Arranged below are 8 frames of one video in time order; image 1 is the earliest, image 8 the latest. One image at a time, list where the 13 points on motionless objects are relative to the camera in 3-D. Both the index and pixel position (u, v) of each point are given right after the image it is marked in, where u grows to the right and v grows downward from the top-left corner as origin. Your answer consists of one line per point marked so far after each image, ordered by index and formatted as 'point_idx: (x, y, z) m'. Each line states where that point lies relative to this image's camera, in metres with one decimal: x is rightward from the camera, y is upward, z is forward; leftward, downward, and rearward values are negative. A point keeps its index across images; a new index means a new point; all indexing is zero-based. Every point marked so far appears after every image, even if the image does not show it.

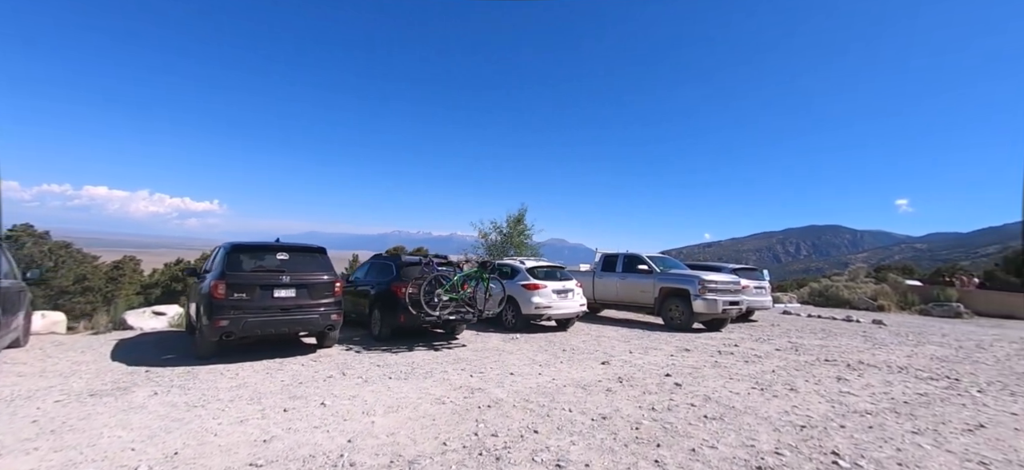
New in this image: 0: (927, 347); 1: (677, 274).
0: (+8.7, -2.4, +8.5) m
1: (+4.3, -1.0, +10.7) m
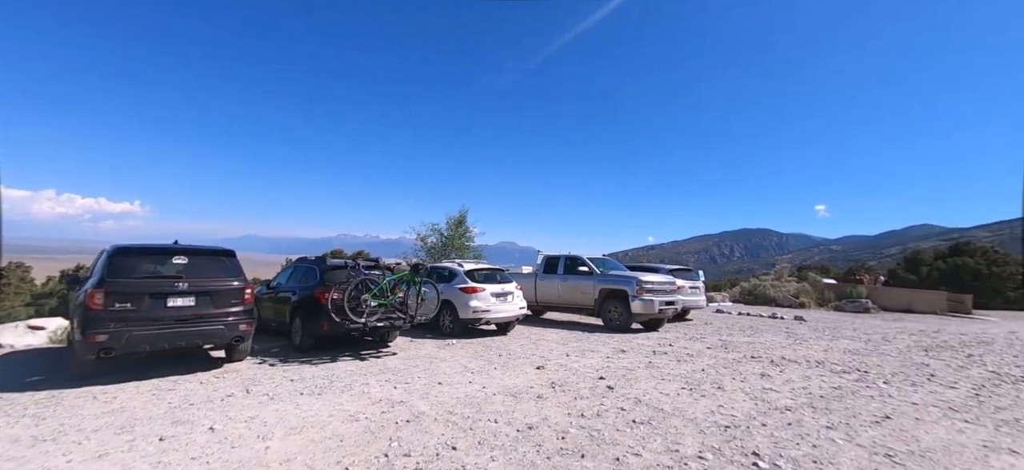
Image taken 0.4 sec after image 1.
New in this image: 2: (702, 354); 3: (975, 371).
0: (+7.3, -2.4, +9.0) m
1: (+2.7, -1.1, +10.8) m
2: (+3.6, -2.3, +7.6) m
3: (+7.3, -2.2, +6.4) m
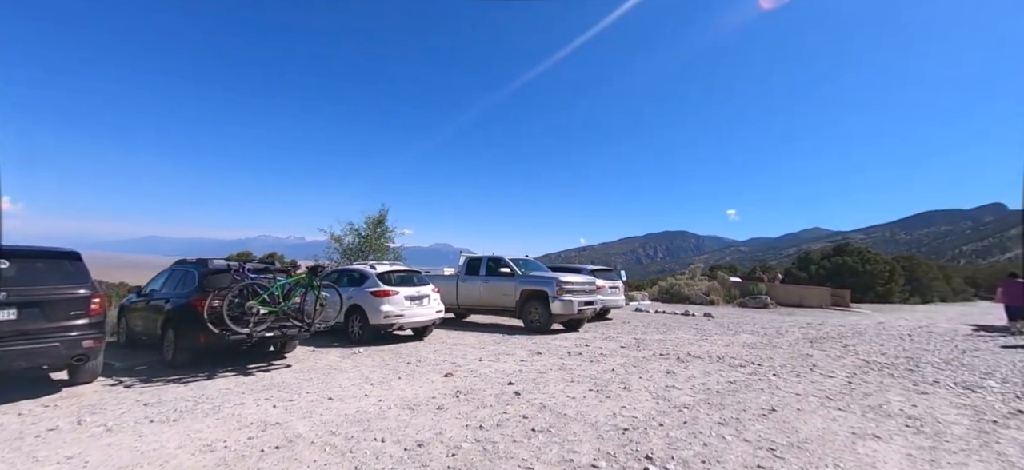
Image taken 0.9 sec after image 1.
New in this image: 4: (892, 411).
0: (+5.4, -2.4, +9.6) m
1: (+0.6, -1.1, +10.6) m
2: (+2.0, -2.3, +7.6) m
3: (+5.8, -2.2, +7.0) m
4: (+4.3, -2.0, +4.6) m
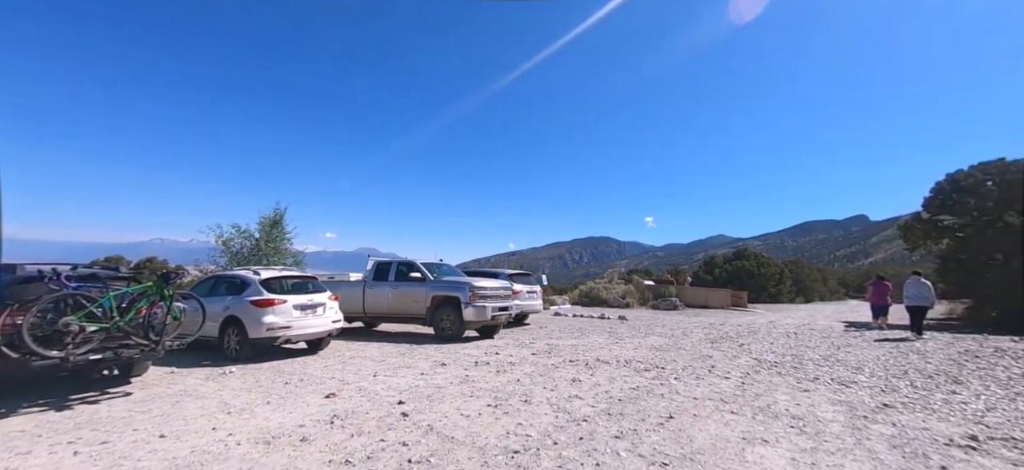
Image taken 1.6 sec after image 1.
0: (+3.3, -2.5, +9.7) m
1: (-1.6, -1.1, +10.0) m
2: (+0.2, -2.3, +7.2) m
3: (+4.2, -2.3, +7.2) m
4: (+3.0, -2.0, +4.6) m
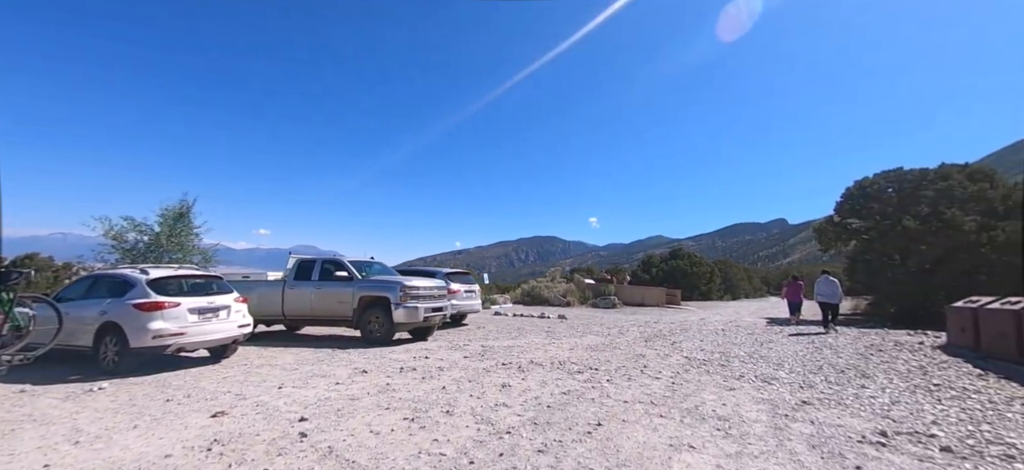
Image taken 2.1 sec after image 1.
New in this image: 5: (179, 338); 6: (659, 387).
0: (+1.8, -2.5, +9.6) m
1: (-3.1, -1.0, +9.2) m
2: (-1.0, -2.2, +6.8) m
3: (+2.9, -2.2, +7.2) m
4: (+2.2, -2.0, +4.5) m
5: (-5.6, -1.7, +6.7) m
6: (+2.0, -2.1, +5.5) m
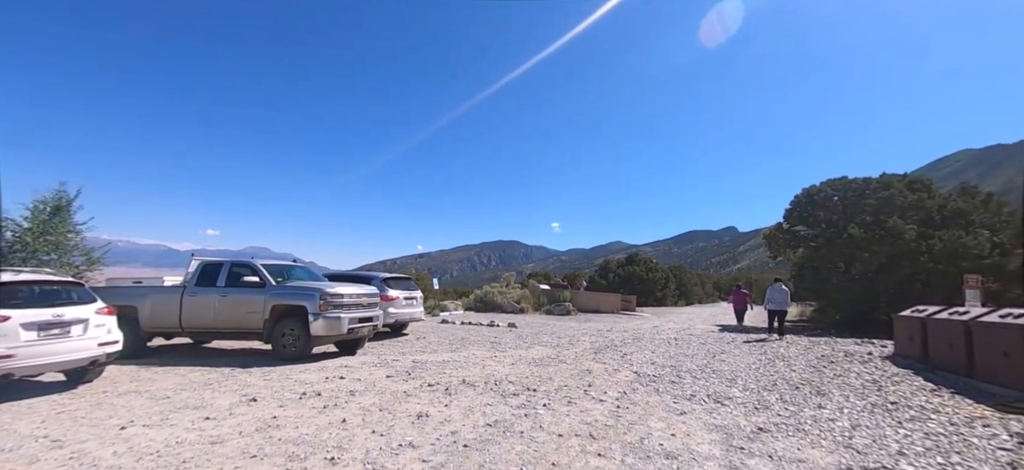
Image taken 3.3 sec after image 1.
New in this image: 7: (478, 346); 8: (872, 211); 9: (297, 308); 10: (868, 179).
0: (+0.4, -2.5, +8.8) m
1: (-4.4, -1.0, +8.0) m
2: (-2.0, -2.2, +5.7) m
3: (+1.8, -2.3, +6.6) m
4: (+1.3, -2.0, +3.8) m
5: (-6.6, -1.6, +5.2) m
6: (+1.1, -2.1, +4.7) m
7: (-0.8, -2.6, +9.5) m
8: (+12.4, +0.9, +13.7) m
9: (-4.2, -1.4, +7.9) m
10: (+13.3, +2.1, +14.9) m
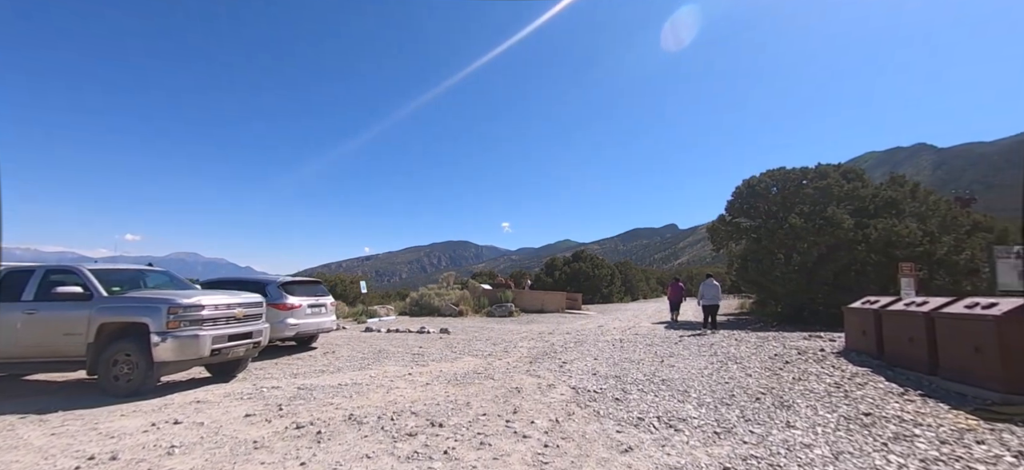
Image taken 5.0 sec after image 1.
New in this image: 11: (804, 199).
0: (-1.0, -2.4, +7.4) m
1: (-5.7, -0.9, +6.1) m
2: (-3.1, -2.1, +4.1) m
3: (+0.6, -2.1, +5.4) m
4: (+0.4, -1.8, +2.5) m
5: (-7.6, -1.5, +3.0) m
6: (+0.1, -1.9, +3.4) m
7: (-2.3, -2.5, +8.0) m
8: (+10.2, +1.2, +13.7) m
9: (-5.6, -1.3, +6.0) m
10: (+10.9, +2.5, +15.0) m
11: (+10.1, +1.2, +13.9) m
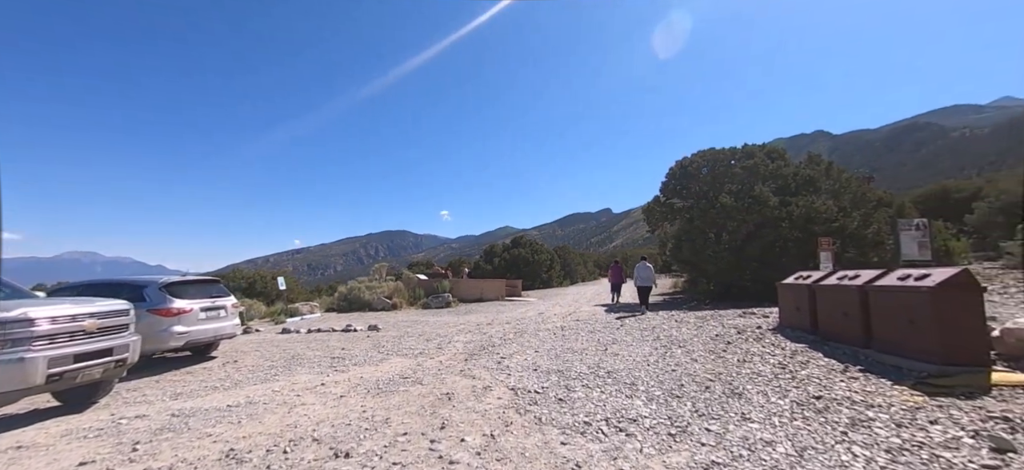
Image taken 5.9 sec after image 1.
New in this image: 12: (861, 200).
0: (-2.1, -2.1, +6.5) m
1: (-6.6, -0.9, +4.4) m
2: (-3.7, -2.0, +2.9) m
3: (-0.2, -1.9, +4.7) m
4: (0.0, -1.7, +1.8) m
5: (-8.0, -1.6, +1.2) m
6: (-0.4, -1.8, +2.7) m
7: (-3.5, -2.2, +6.9) m
8: (+8.0, +1.9, +14.2) m
9: (-6.4, -1.3, +4.4) m
10: (+8.5, +3.3, +15.5) m
11: (+7.9, +2.0, +14.4) m
12: (+11.0, +1.1, +12.7) m
